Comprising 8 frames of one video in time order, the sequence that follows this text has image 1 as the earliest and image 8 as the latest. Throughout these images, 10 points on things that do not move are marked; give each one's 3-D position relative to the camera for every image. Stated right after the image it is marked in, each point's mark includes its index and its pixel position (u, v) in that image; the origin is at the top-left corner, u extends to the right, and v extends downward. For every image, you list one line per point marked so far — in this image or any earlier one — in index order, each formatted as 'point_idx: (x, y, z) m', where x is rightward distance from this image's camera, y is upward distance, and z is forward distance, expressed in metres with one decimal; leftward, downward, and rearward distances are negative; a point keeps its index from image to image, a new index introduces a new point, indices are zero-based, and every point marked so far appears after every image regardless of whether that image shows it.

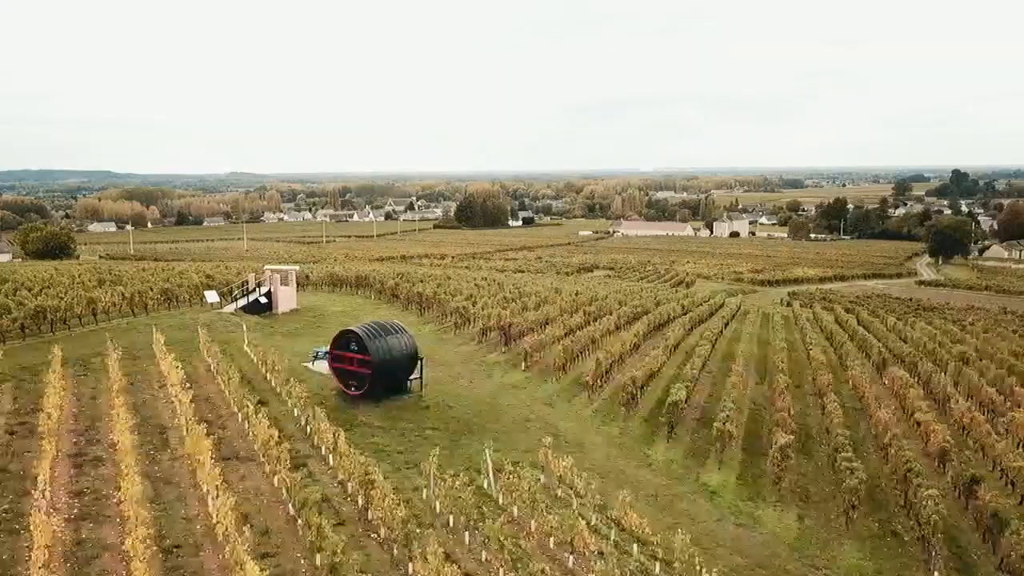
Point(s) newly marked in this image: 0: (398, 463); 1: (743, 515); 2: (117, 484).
0: (-2.6, -3.9, +18.6) m
1: (+5.2, -5.2, +18.5) m
2: (-8.2, -4.1, +16.8) m
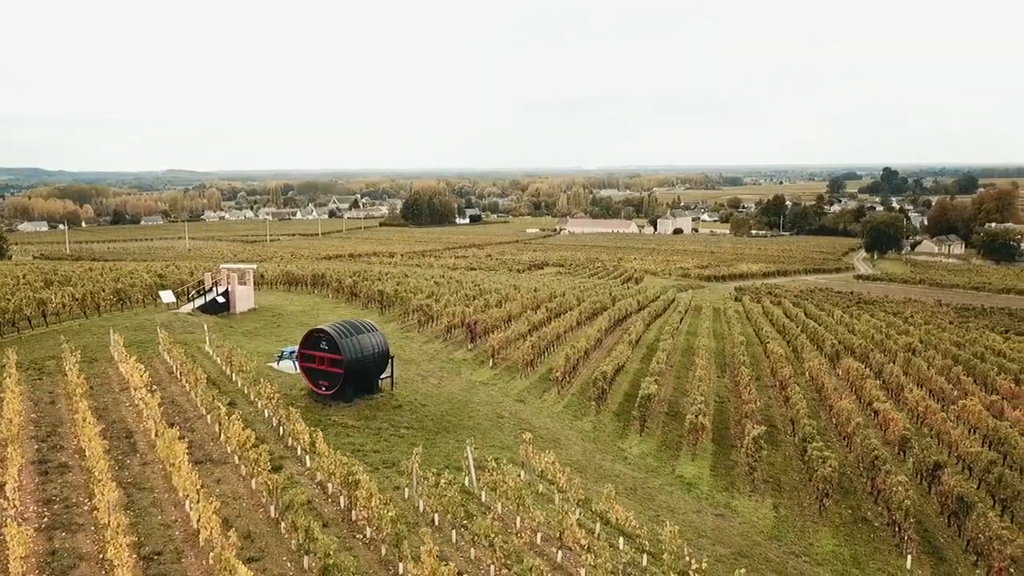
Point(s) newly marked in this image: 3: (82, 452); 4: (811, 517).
0: (-3.1, -3.8, +18.4) m
1: (+4.8, -5.0, +18.8) m
2: (-8.5, -4.1, +16.2) m
3: (-9.5, -3.6, +17.9) m
4: (+6.9, -5.3, +18.6) m
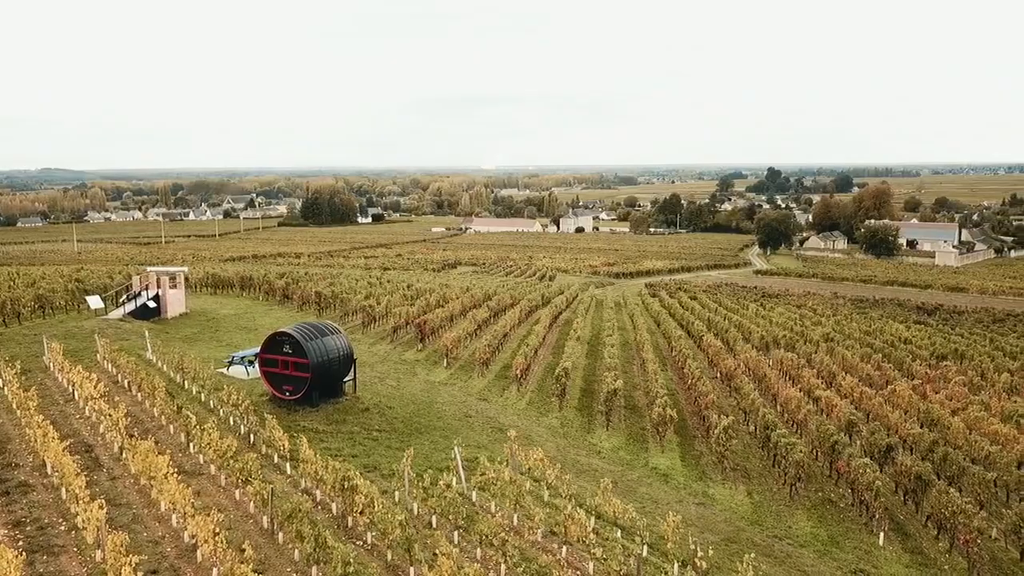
0: (-3.3, -3.9, +18.0) m
1: (+4.4, -4.9, +19.4) m
2: (-8.5, -4.2, +15.2) m
3: (-9.7, -3.7, +16.7) m
4: (+6.5, -5.1, +19.4) m
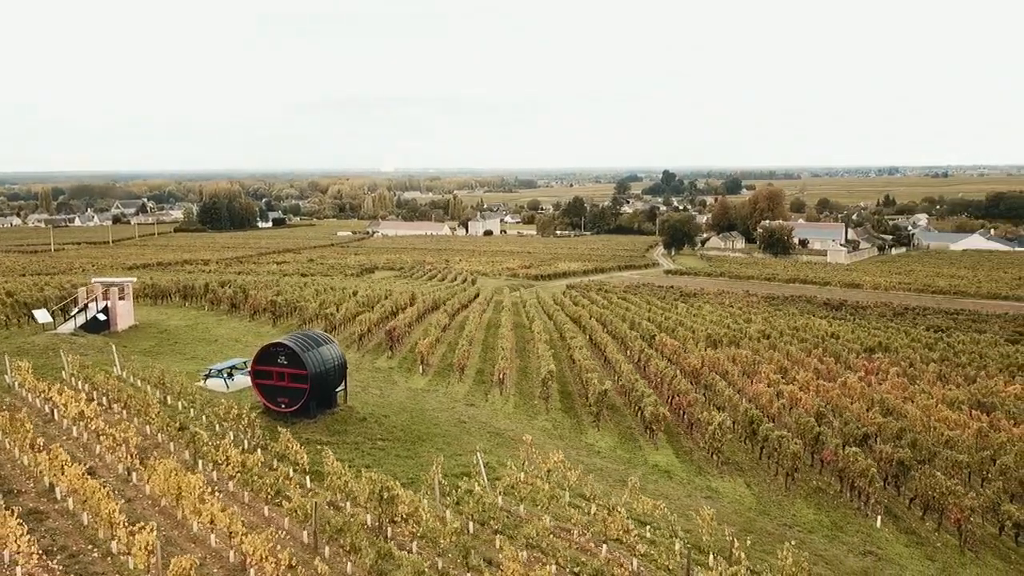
0: (-2.8, -4.0, +17.8) m
1: (+4.7, -5.0, +20.1) m
2: (-7.6, -4.4, +14.4) m
3: (-9.0, -4.0, +15.8) m
4: (+6.8, -5.1, +20.4) m
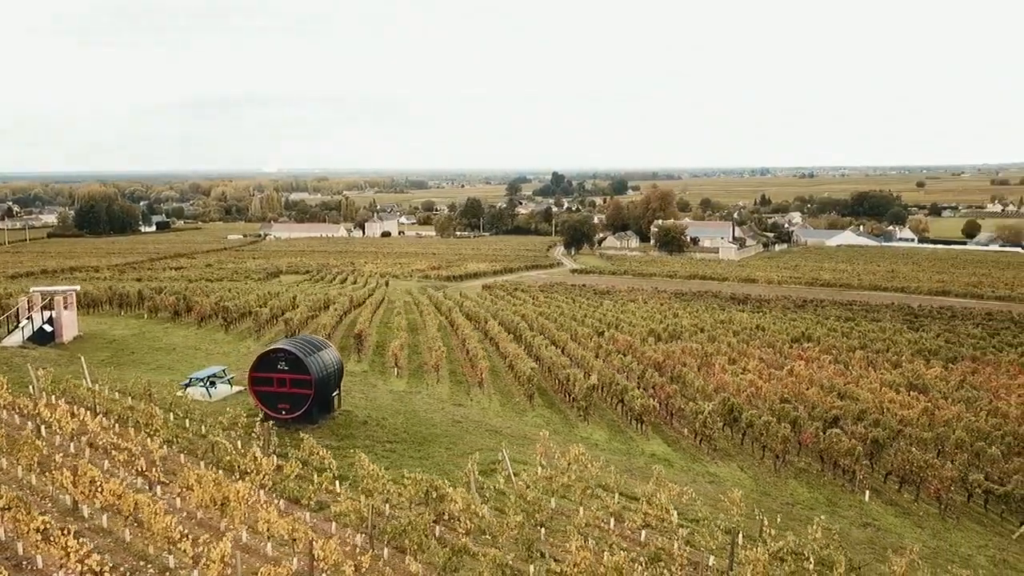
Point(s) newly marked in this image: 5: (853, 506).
0: (-2.2, -4.1, +17.8) m
1: (+5.0, -4.8, +21.1) m
2: (-6.5, -4.5, +13.8) m
3: (-8.0, -4.1, +15.0) m
4: (+7.0, -5.0, +21.7) m
5: (+8.4, -5.4, +19.9) m
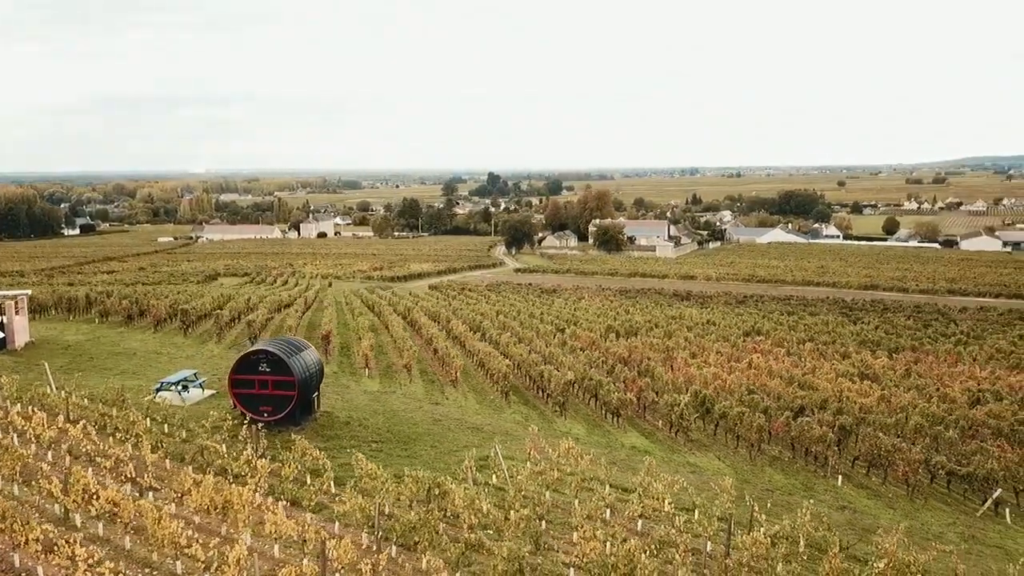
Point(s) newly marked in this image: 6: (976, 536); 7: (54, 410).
0: (-2.3, -4.0, +17.8) m
1: (+4.6, -4.7, +21.7) m
2: (-6.2, -4.5, +13.4) m
3: (-7.9, -4.2, +14.5) m
4: (+6.5, -4.8, +22.4) m
5: (+8.1, -5.2, +20.7) m
6: (+10.6, -5.7, +18.5) m
7: (-11.2, -3.0, +19.6) m
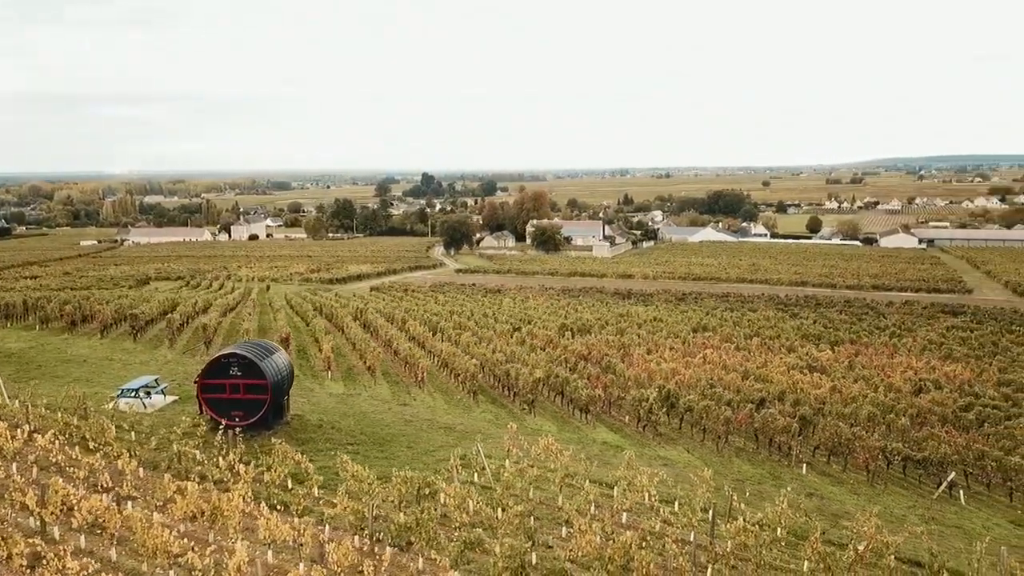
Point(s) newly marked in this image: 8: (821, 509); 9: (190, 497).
0: (-2.7, -4.0, +17.7) m
1: (+3.9, -4.6, +22.1) m
2: (-6.2, -4.6, +13.0) m
3: (-8.0, -4.2, +14.0) m
4: (+5.8, -4.7, +23.0) m
5: (+7.5, -5.1, +21.4) m
6: (+10.2, -5.5, +19.4) m
7: (-11.7, -3.1, +18.8) m
8: (+7.3, -5.2, +19.2) m
9: (-5.8, -3.7, +14.5) m
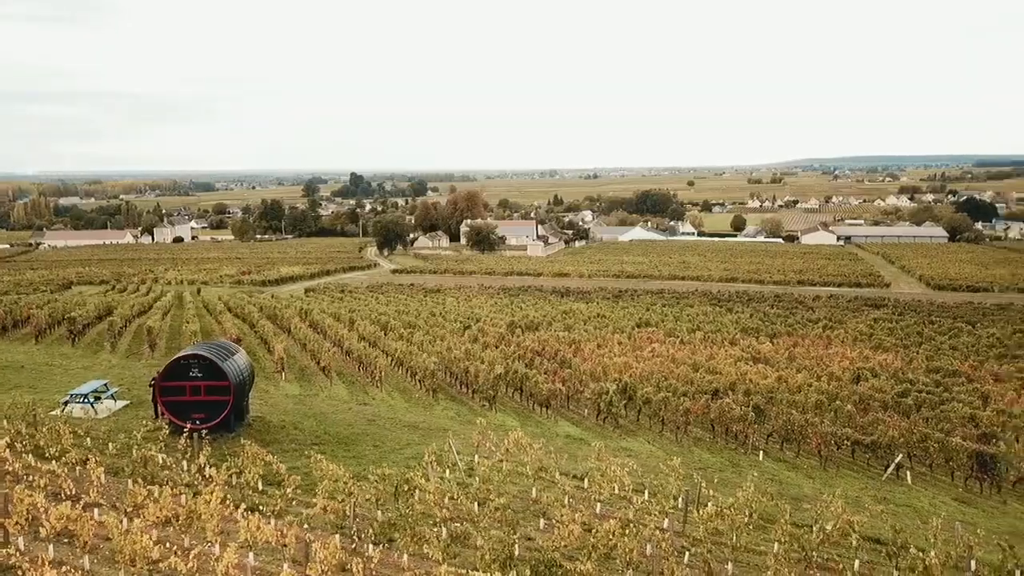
0: (-3.3, -3.9, +17.5) m
1: (+2.9, -4.5, +22.4) m
2: (-6.4, -4.6, +12.6) m
3: (-8.2, -4.2, +13.3) m
4: (+4.8, -4.5, +23.5) m
5: (+6.6, -4.9, +22.1) m
6: (+9.4, -5.3, +20.3) m
7: (-12.3, -3.1, +17.9) m
8: (+6.6, -5.0, +19.9) m
9: (-6.1, -3.7, +14.0) m
